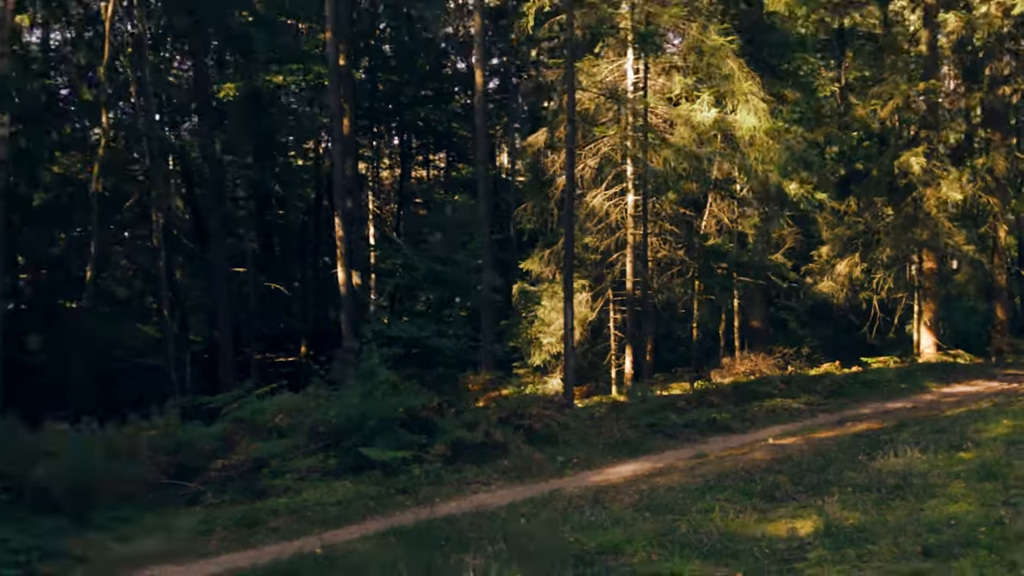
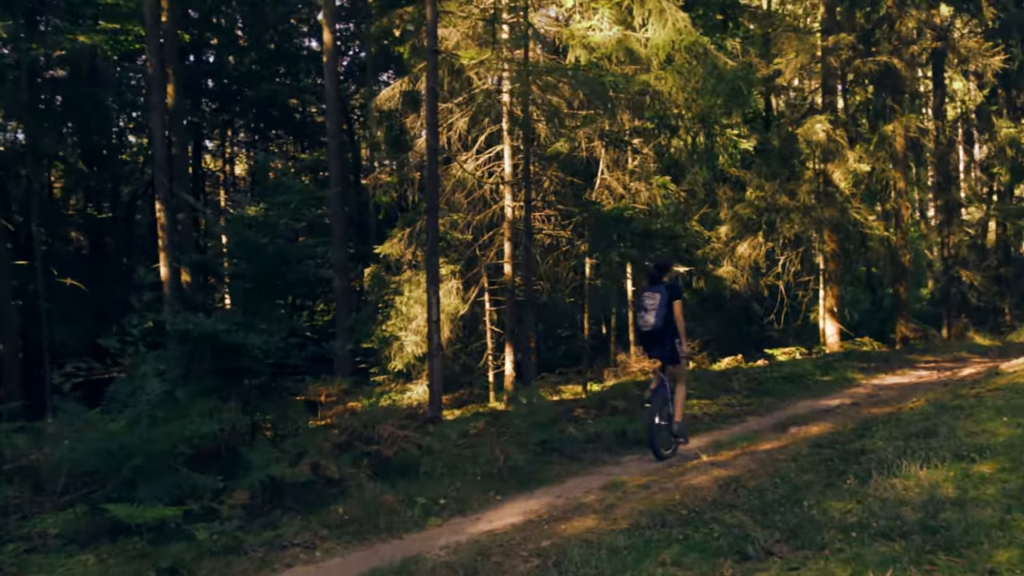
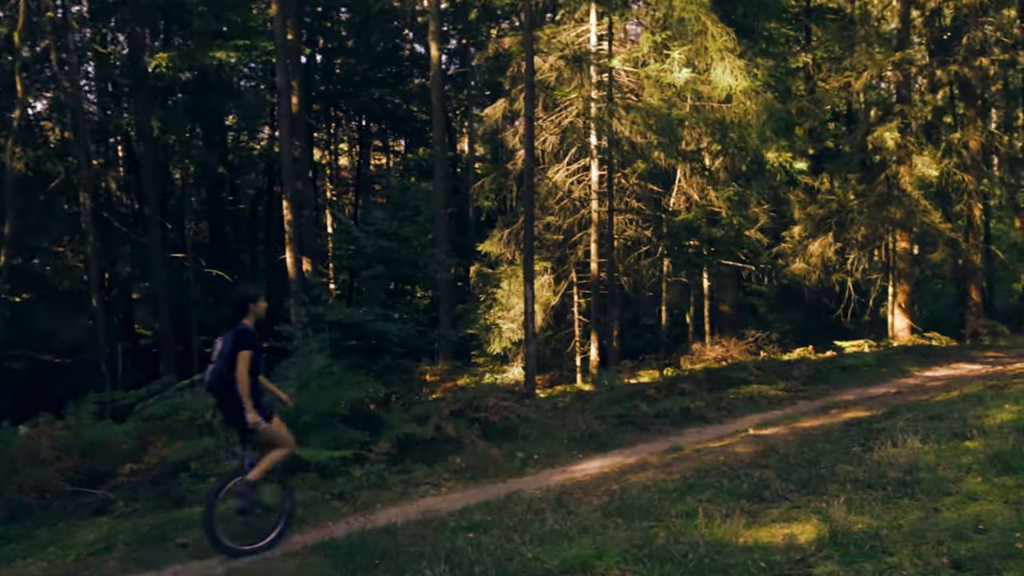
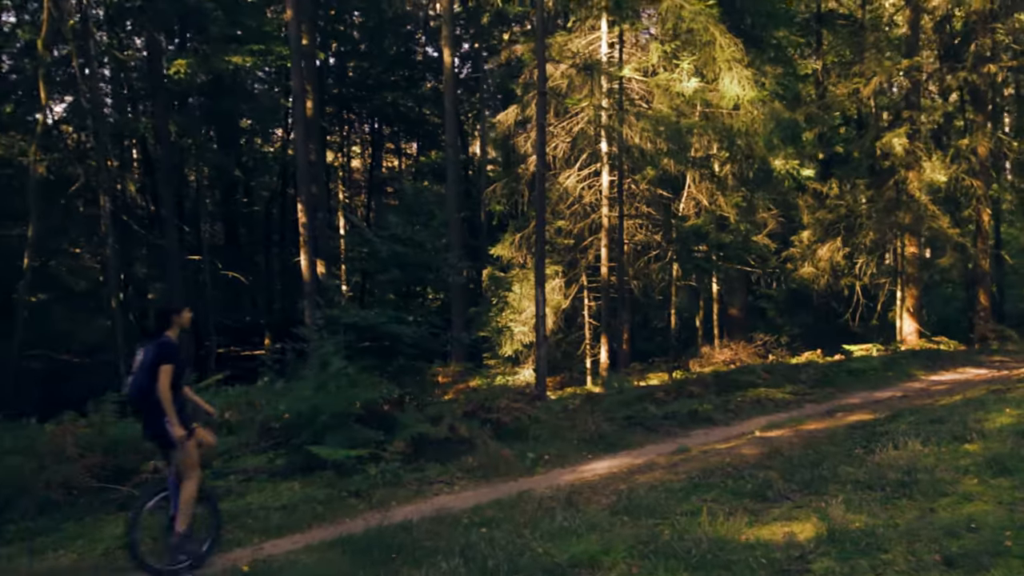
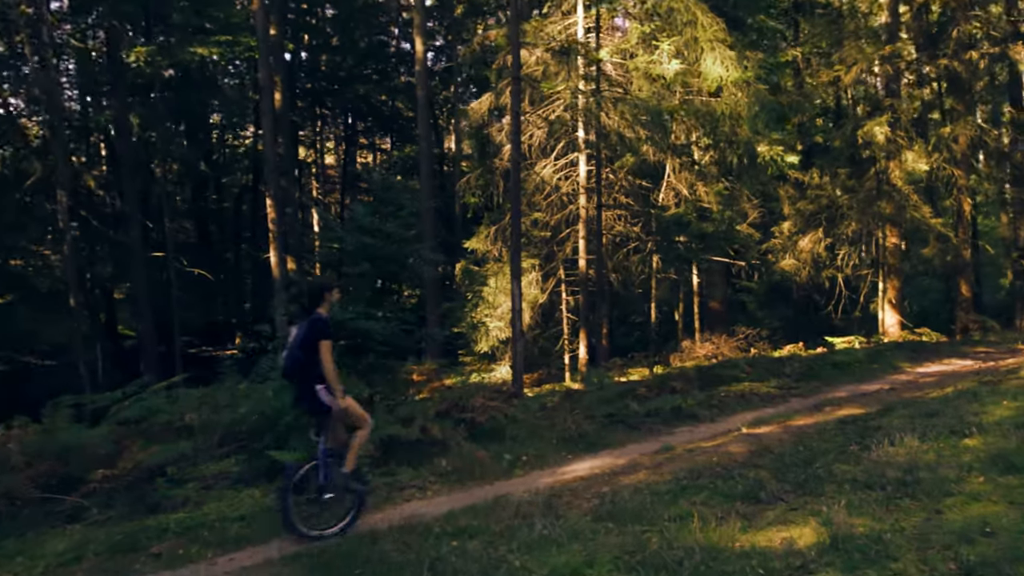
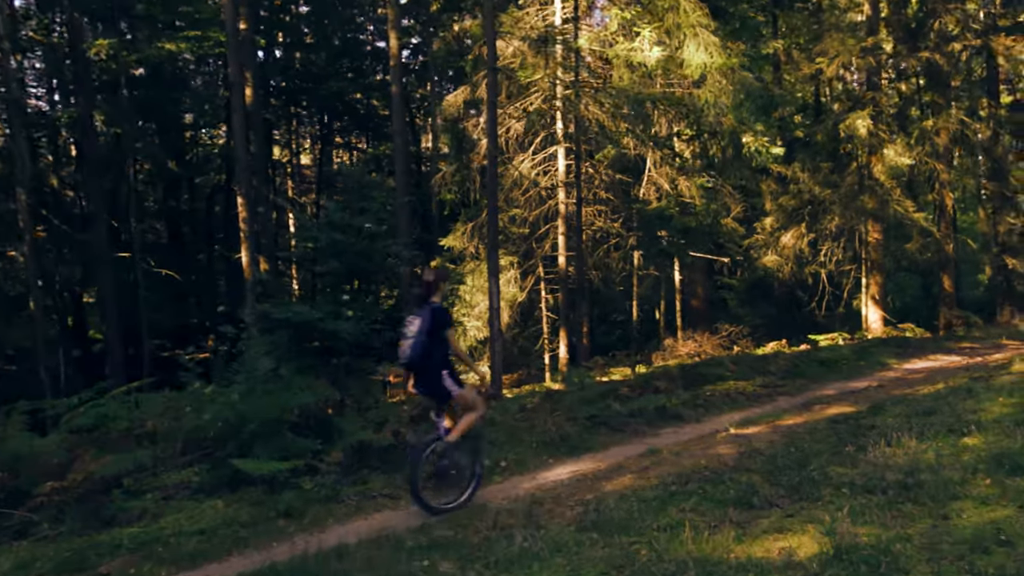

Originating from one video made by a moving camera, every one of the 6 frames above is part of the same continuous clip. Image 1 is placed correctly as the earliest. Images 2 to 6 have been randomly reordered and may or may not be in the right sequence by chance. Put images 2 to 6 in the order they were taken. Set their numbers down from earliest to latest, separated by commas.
4, 3, 5, 6, 2
